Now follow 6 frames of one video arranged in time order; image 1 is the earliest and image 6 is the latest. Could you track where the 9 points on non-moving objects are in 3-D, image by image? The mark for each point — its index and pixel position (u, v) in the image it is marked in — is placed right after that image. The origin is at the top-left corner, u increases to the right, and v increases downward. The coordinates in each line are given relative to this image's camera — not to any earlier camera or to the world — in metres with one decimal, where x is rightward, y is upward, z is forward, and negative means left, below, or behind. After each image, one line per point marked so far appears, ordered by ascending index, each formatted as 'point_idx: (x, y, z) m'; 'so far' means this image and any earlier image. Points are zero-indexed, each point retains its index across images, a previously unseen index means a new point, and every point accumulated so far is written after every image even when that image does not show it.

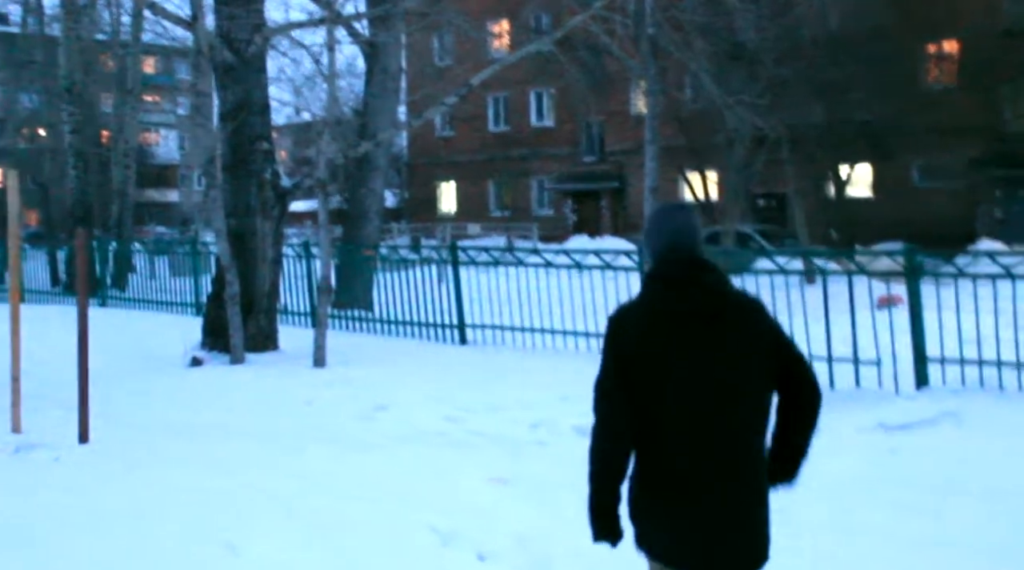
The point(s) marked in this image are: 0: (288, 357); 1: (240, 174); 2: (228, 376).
0: (-2.3, -0.8, +12.6) m
1: (-2.9, +1.2, +12.6) m
2: (-2.7, -0.9, +11.2) m
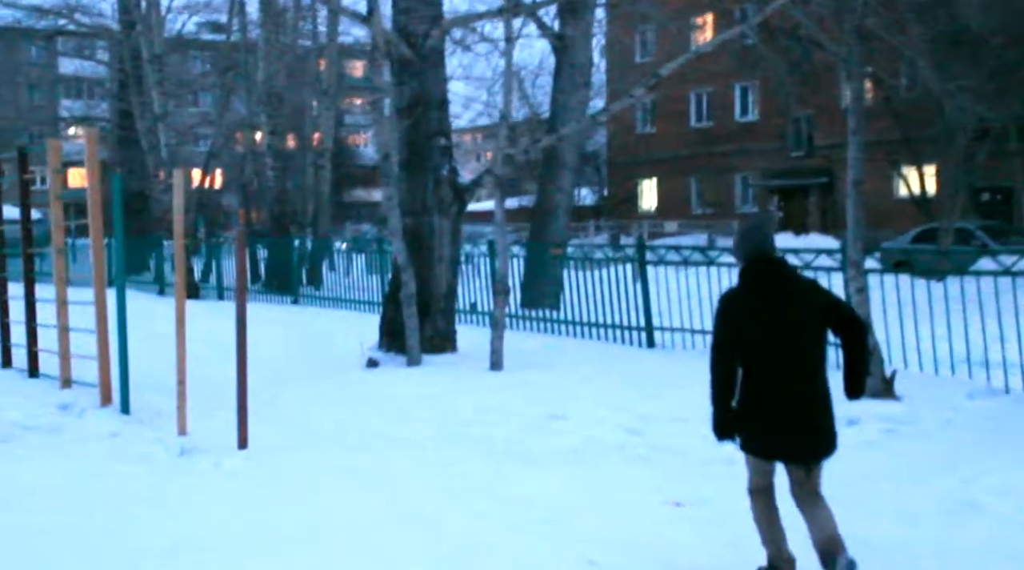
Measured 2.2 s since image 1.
0: (-0.5, -0.8, +12.3) m
1: (-1.0, +1.2, +12.3) m
2: (-1.0, -0.9, +11.0) m
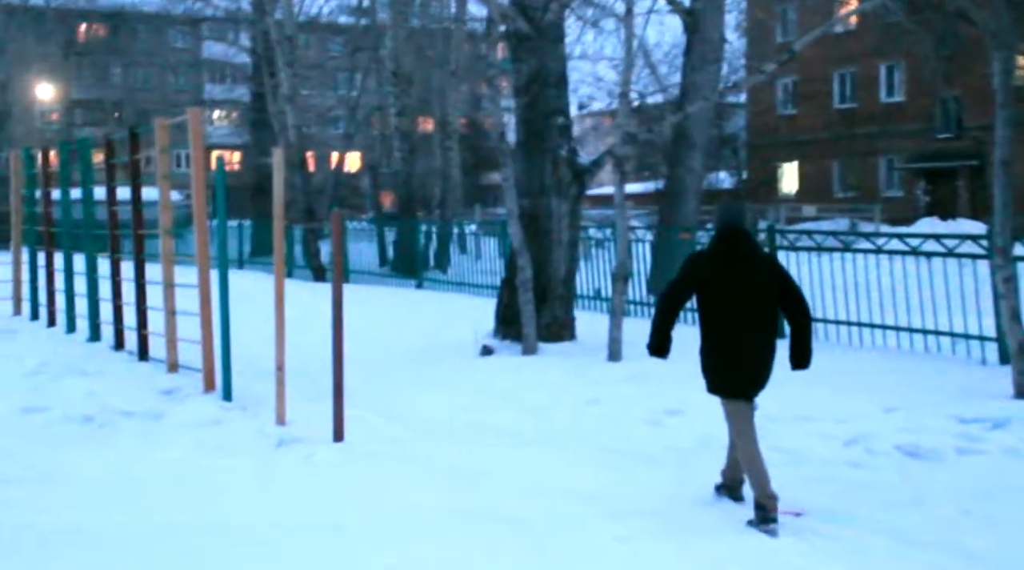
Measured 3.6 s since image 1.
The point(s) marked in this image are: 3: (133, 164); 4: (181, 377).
0: (+0.7, -0.6, +11.8) m
1: (+0.2, +1.3, +11.9) m
2: (0.0, -0.7, +10.6) m
3: (-3.1, +1.0, +9.8) m
4: (-2.5, -0.7, +9.2) m
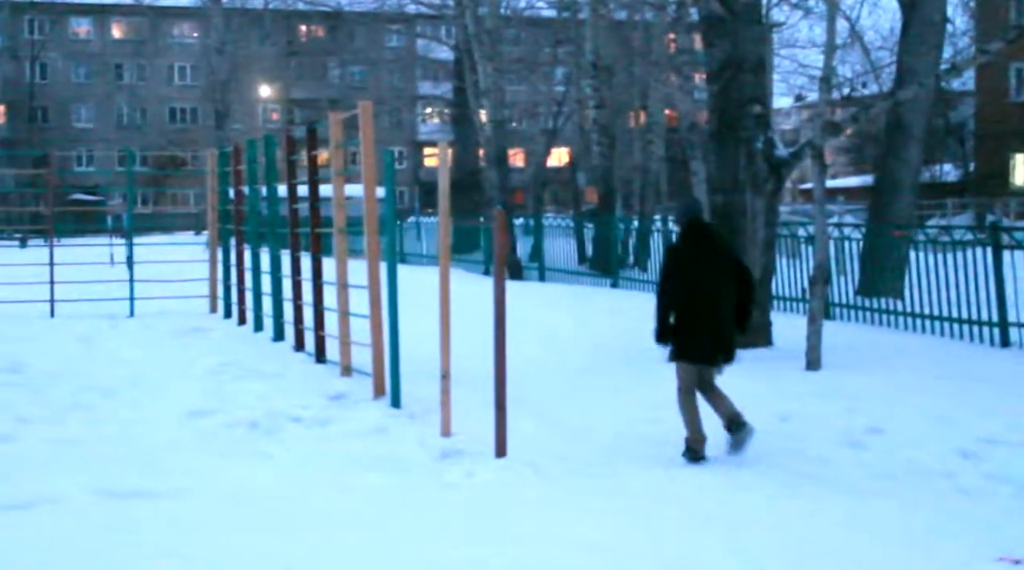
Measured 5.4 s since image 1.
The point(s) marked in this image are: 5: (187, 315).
0: (+2.5, -0.6, +11.0) m
1: (+2.0, +1.3, +11.2) m
2: (+1.6, -0.8, +9.9) m
3: (-1.6, +1.0, +9.6) m
4: (-1.2, -0.7, +9.0) m
5: (-3.5, -0.3, +12.9) m
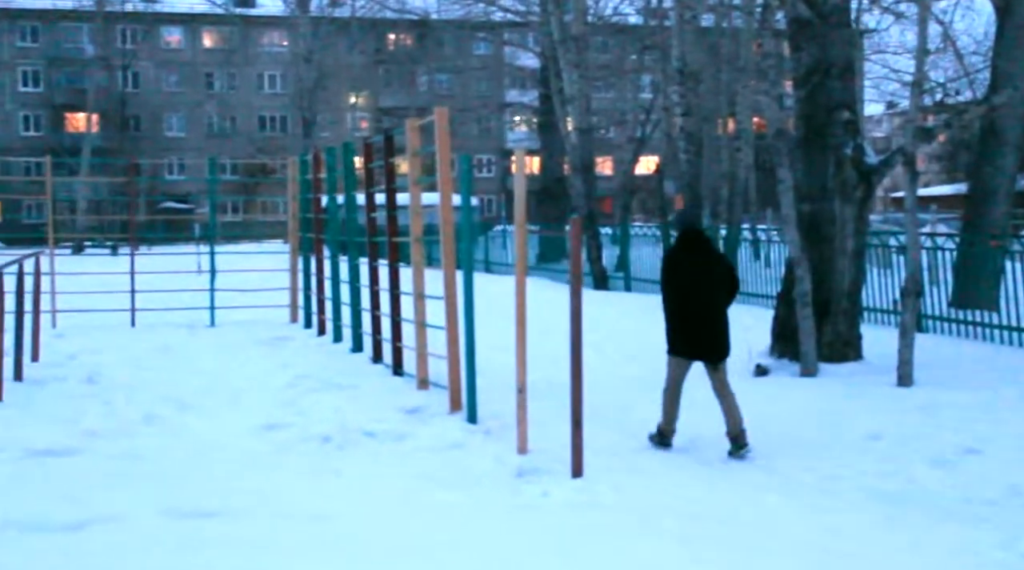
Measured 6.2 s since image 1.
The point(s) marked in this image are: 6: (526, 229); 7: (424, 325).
0: (+3.2, -0.7, +10.6) m
1: (+2.7, +1.2, +10.8) m
2: (+2.2, -0.9, +9.6) m
3: (-1.0, +0.9, +9.6) m
4: (-0.6, -0.8, +8.9) m
5: (-2.6, -0.4, +12.9) m
6: (+0.1, +0.4, +8.0) m
7: (-0.6, -0.3, +8.8) m
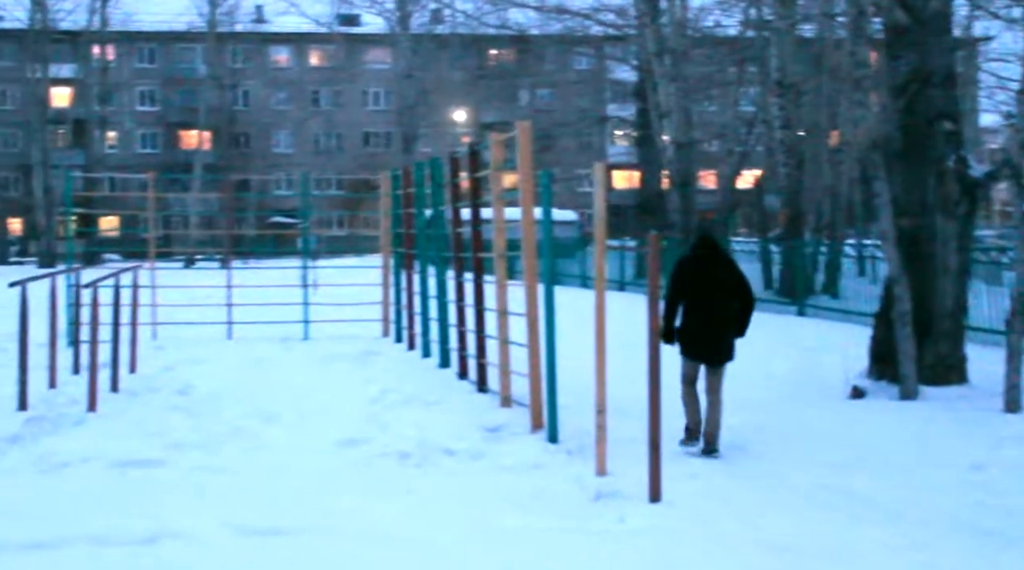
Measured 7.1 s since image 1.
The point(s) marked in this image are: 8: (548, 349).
0: (+3.9, -0.9, +10.2) m
1: (+3.5, +1.0, +10.4) m
2: (+2.9, -1.0, +9.2) m
3: (-0.3, +0.8, +9.5) m
4: (0.0, -0.9, +8.8) m
5: (-1.6, -0.6, +13.0) m
6: (+0.7, +0.2, +7.8) m
7: (0.0, -0.4, +8.7) m
8: (+0.2, -0.4, +7.9) m
